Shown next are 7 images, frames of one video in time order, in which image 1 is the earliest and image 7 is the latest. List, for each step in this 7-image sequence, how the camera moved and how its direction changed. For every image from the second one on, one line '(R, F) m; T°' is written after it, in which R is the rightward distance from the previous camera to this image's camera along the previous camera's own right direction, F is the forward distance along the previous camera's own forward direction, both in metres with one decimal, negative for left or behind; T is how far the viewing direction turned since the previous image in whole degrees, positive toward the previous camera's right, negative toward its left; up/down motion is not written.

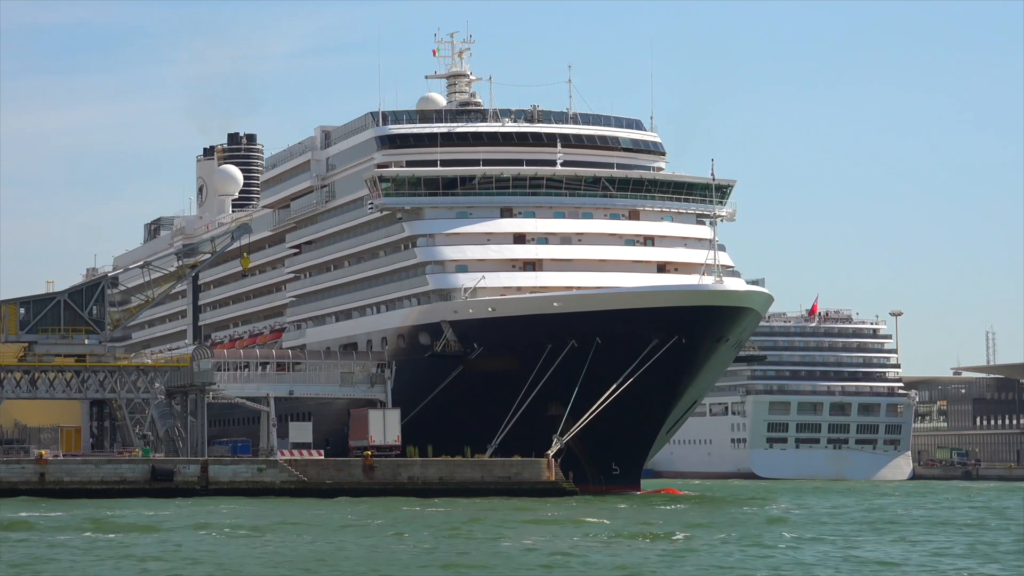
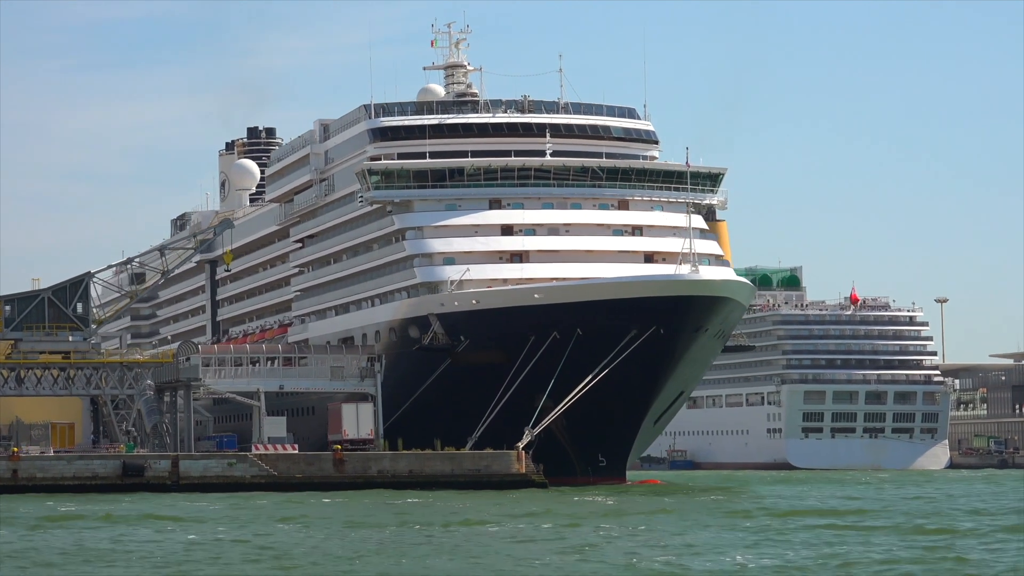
(+1.8, 0.0) m; -2°
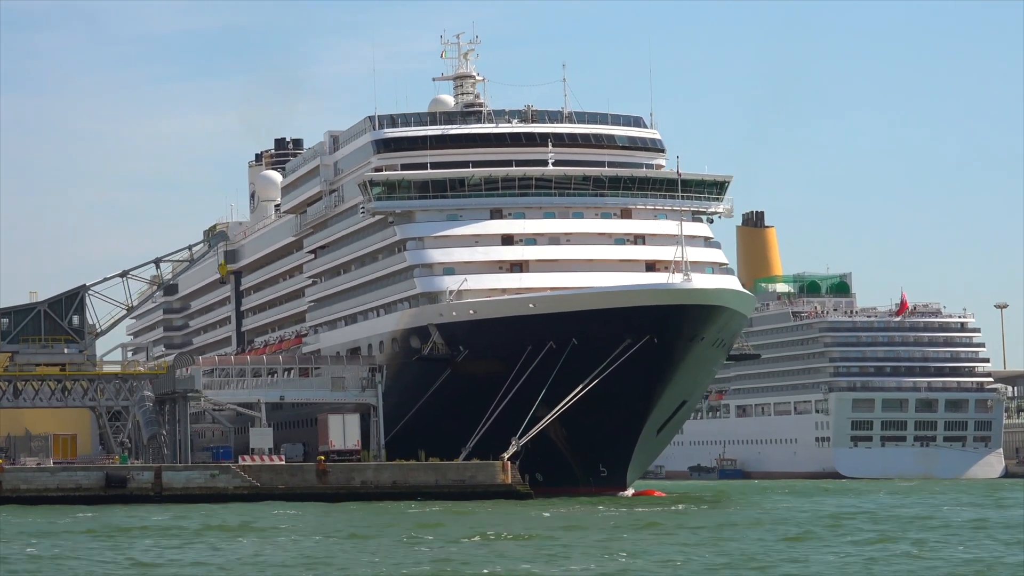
(+1.7, +0.2) m; -2°
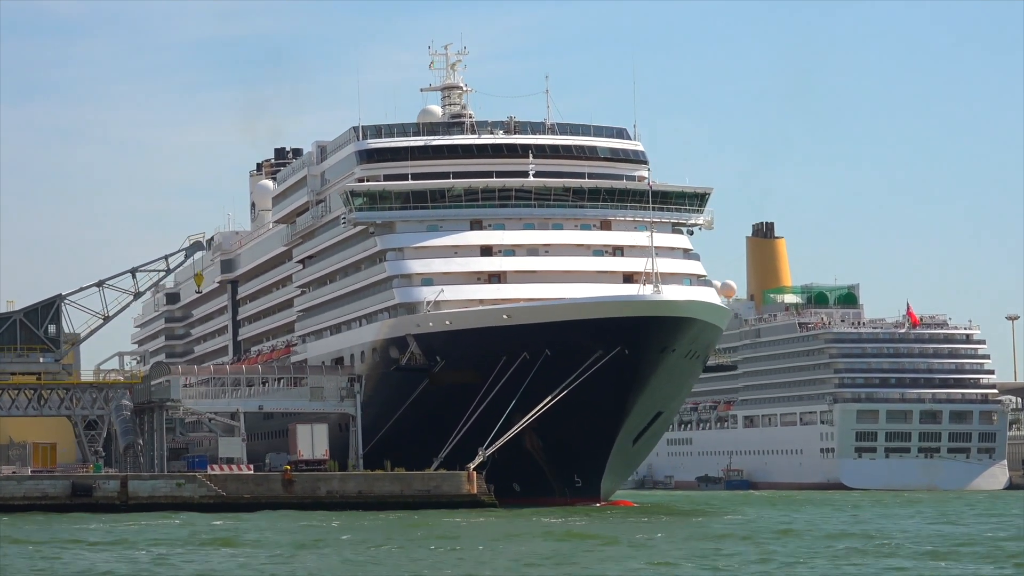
(+1.1, -0.1) m; -1°
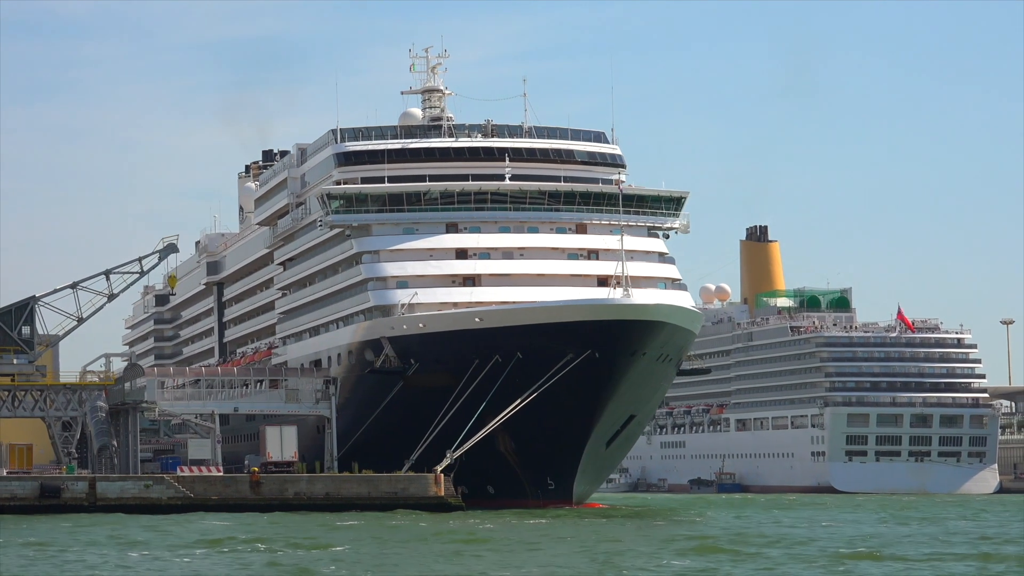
(+0.7, -0.2) m; 0°
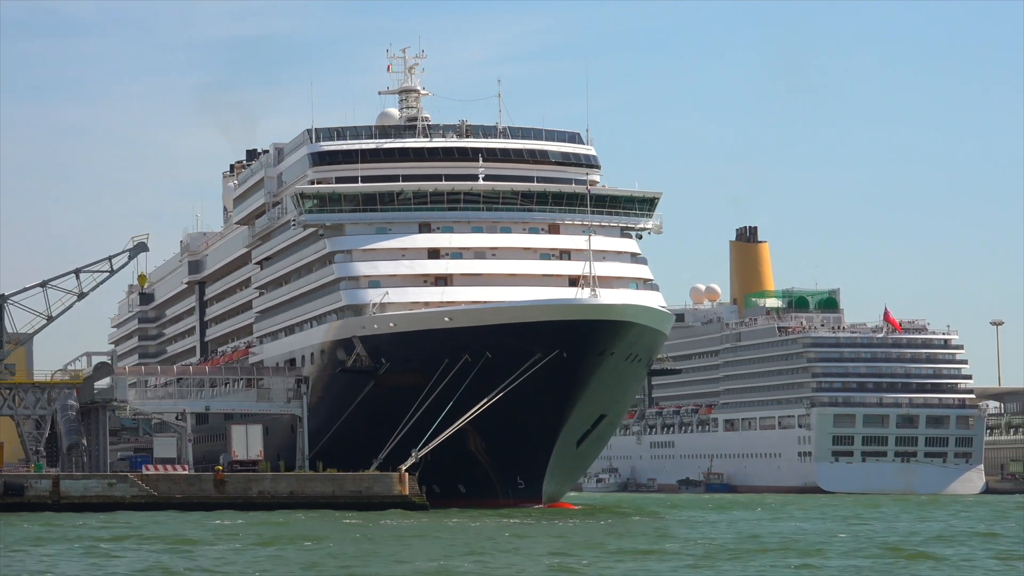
(+0.6, -0.1) m; 0°
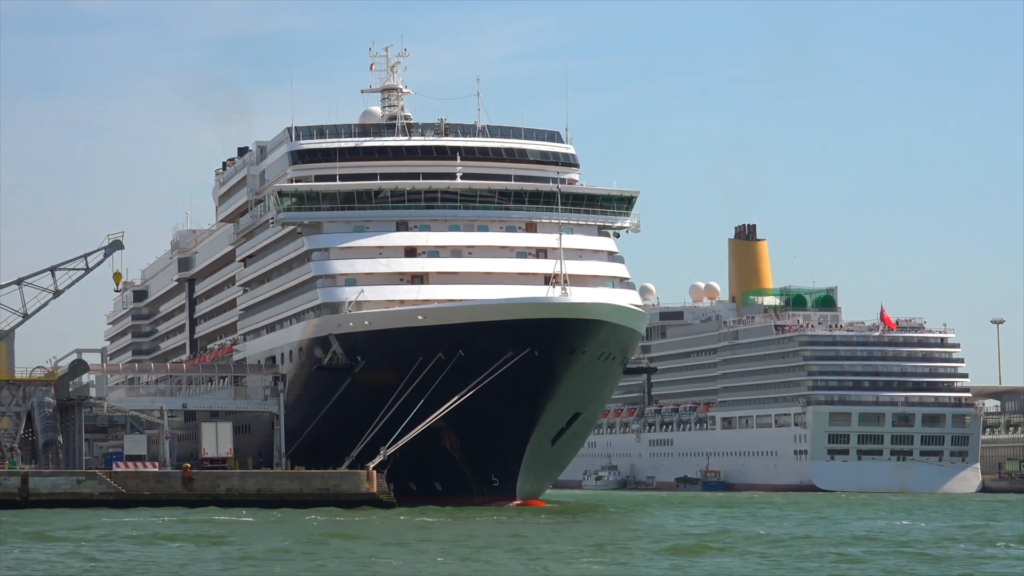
(+0.8, -0.1) m; 0°
